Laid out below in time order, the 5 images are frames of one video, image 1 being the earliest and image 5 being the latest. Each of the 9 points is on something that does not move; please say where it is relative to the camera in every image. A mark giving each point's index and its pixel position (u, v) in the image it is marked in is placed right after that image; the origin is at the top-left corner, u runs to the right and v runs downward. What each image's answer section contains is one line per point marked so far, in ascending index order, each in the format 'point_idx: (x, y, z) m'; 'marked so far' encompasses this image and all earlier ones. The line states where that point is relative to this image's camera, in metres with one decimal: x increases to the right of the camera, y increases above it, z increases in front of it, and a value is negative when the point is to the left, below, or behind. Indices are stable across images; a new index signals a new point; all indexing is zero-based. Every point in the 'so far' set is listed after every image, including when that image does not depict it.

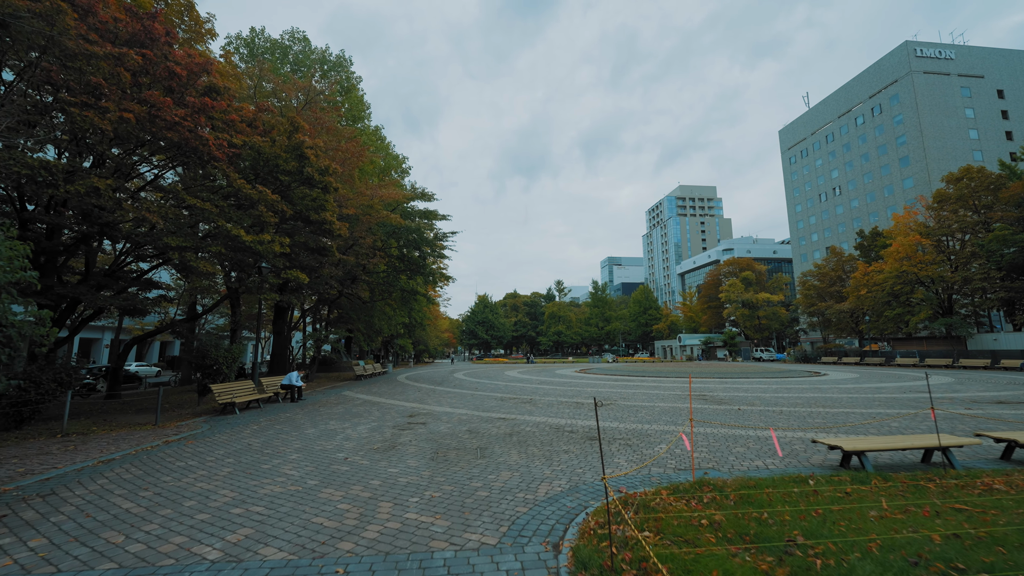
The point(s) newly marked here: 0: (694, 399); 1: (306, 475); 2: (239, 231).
0: (+6.4, -3.9, +14.7) m
1: (-3.0, -2.7, +6.1) m
2: (-7.0, +1.5, +10.6) m
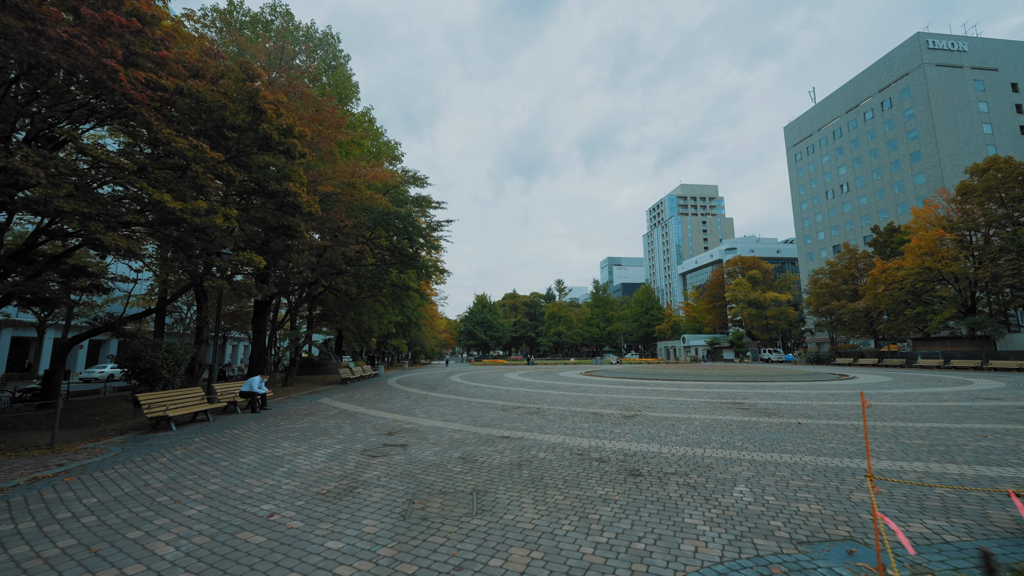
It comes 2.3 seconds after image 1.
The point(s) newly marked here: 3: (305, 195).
0: (+6.5, -3.6, +12.3) m
1: (-2.8, -2.3, +3.7) m
2: (-6.8, +1.8, +8.2) m
3: (-6.0, +2.7, +12.2) m
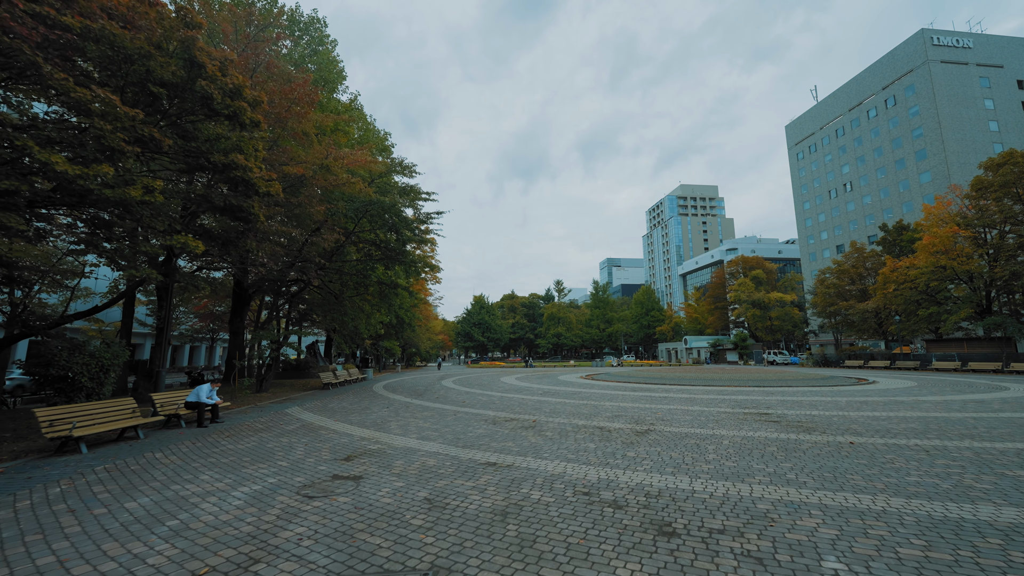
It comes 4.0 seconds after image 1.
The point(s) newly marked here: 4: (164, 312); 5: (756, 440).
0: (+6.3, -3.4, +10.6) m
1: (-3.0, -2.1, +1.9) m
2: (-7.1, +2.0, +6.4) m
3: (-6.2, +2.9, +10.4) m
4: (-13.0, -0.9, +15.7) m
5: (+4.9, -3.1, +8.5) m
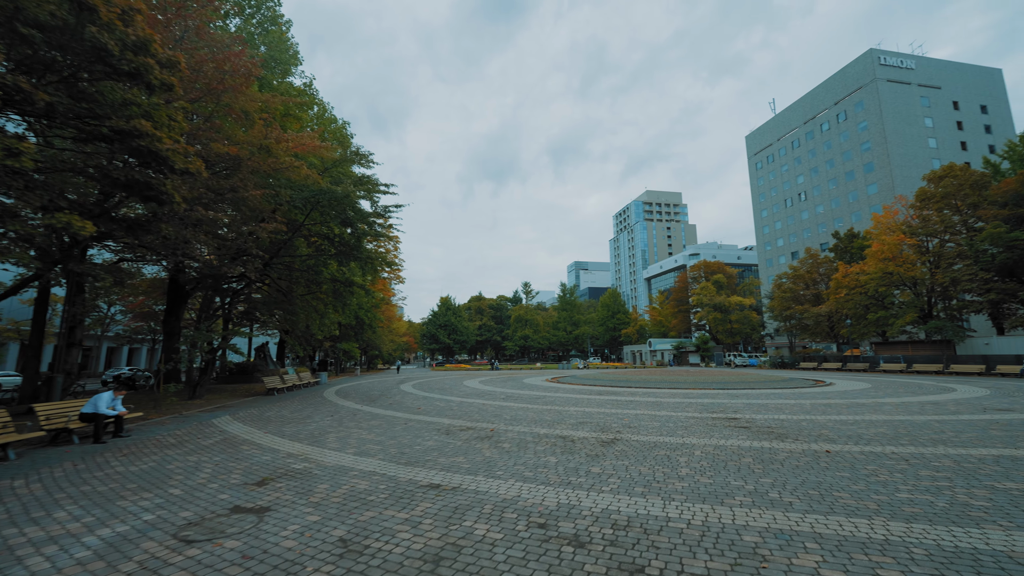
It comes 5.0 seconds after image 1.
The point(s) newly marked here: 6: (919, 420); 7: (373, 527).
0: (+5.3, -3.3, +10.0) m
1: (-3.4, -1.9, +0.6) m
2: (-7.7, +2.2, +4.9) m
3: (-7.1, +3.1, +8.9) m
4: (-14.4, -0.7, +13.7) m
5: (+4.0, -3.0, +7.8) m
6: (+11.1, -3.6, +11.4) m
7: (-1.5, -2.6, +4.5) m
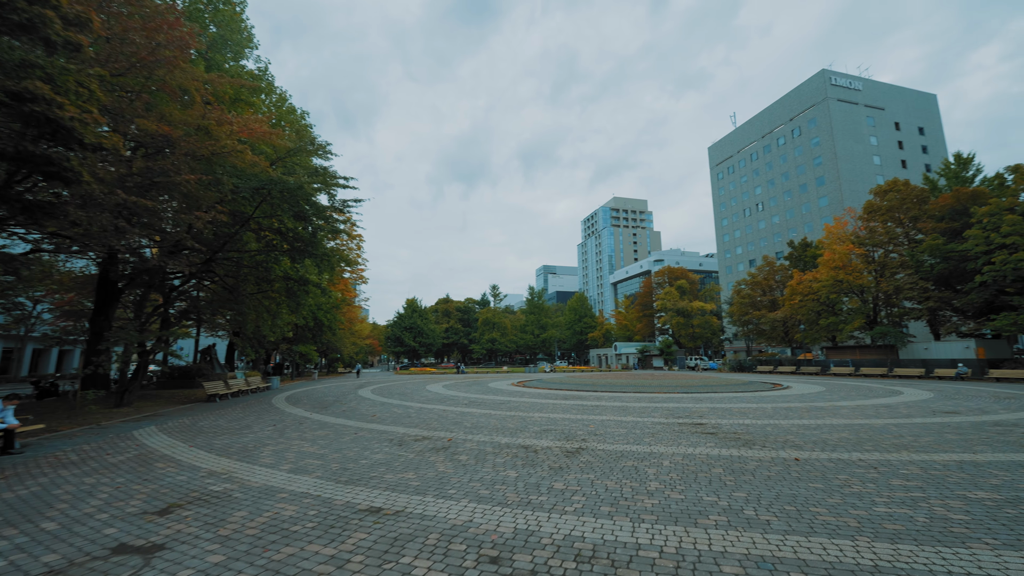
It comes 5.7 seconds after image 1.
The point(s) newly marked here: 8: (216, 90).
0: (+4.4, -3.4, +9.7) m
1: (-3.6, -1.8, -0.3) m
2: (-8.1, +2.4, +3.7) m
3: (-7.9, +3.2, +7.7) m
4: (-15.5, -0.5, +12.0) m
5: (+3.3, -3.0, +7.4) m
6: (+10.1, -3.7, +11.5) m
7: (-2.0, -2.5, +3.7) m
8: (-10.7, +7.3, +15.3) m
